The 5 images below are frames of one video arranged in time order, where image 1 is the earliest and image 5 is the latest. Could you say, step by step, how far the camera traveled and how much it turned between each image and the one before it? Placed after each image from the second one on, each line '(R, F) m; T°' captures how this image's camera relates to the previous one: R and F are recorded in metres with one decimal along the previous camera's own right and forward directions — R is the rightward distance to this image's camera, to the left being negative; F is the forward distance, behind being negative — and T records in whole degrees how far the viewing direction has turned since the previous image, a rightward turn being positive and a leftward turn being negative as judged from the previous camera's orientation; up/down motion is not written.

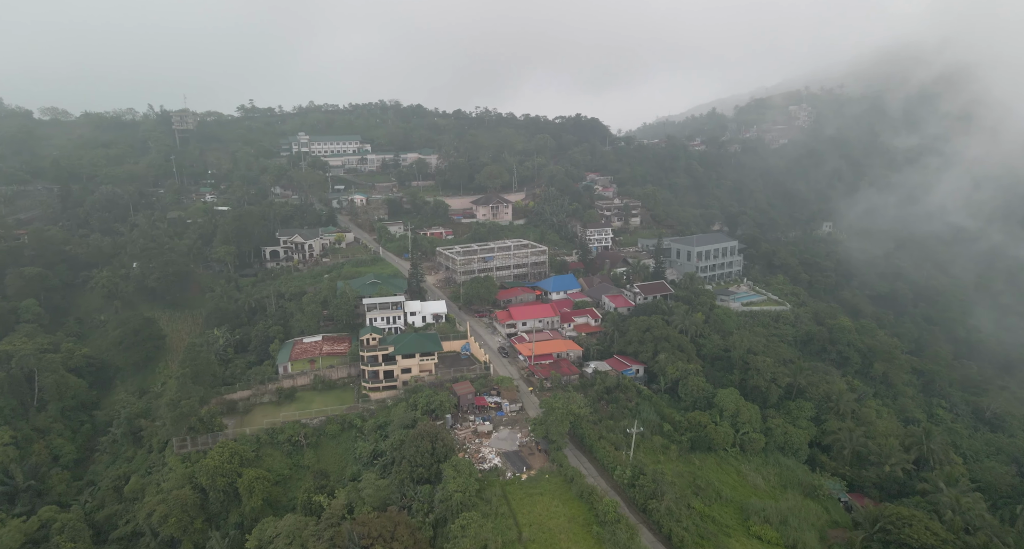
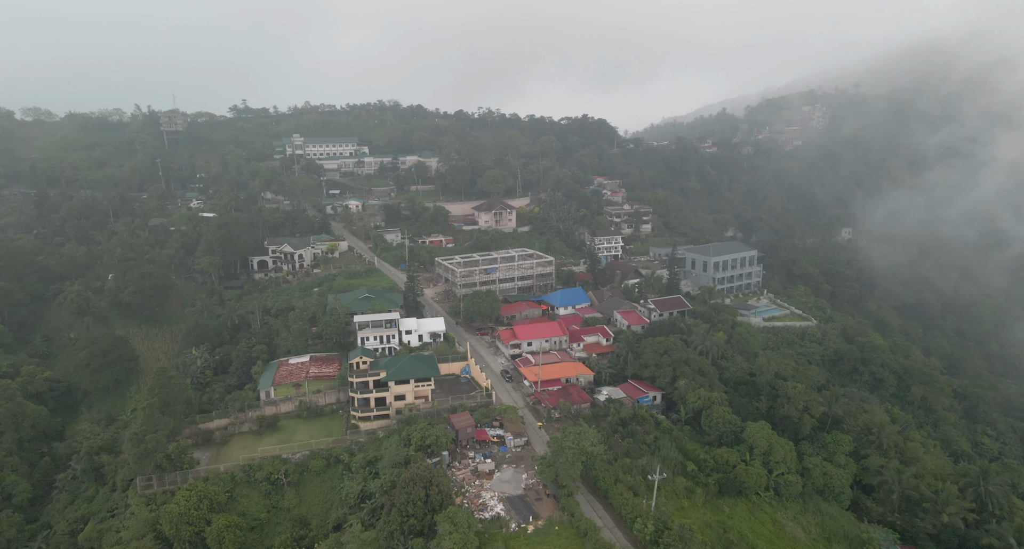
(-0.1, +2.7) m; 0°
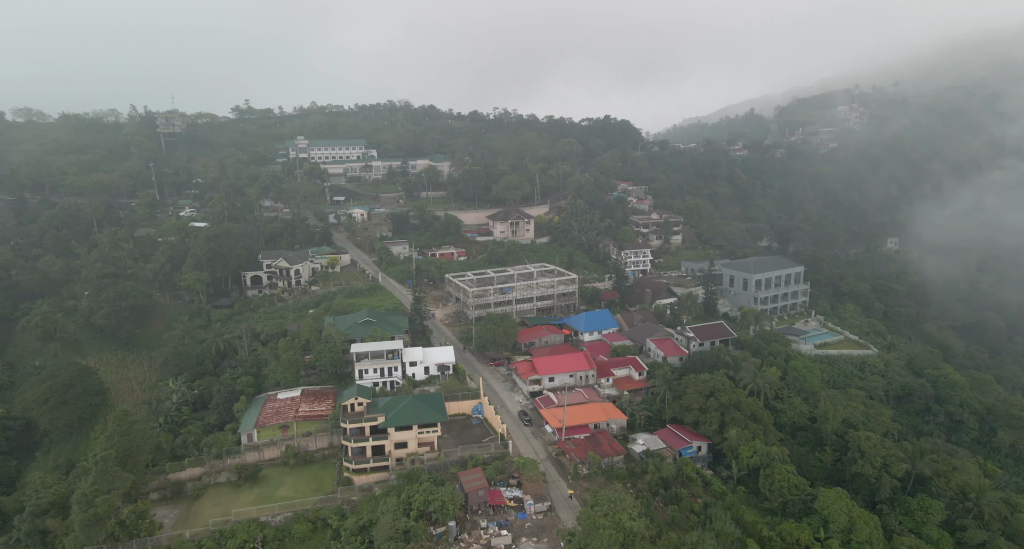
(-0.2, +3.8) m; -1°
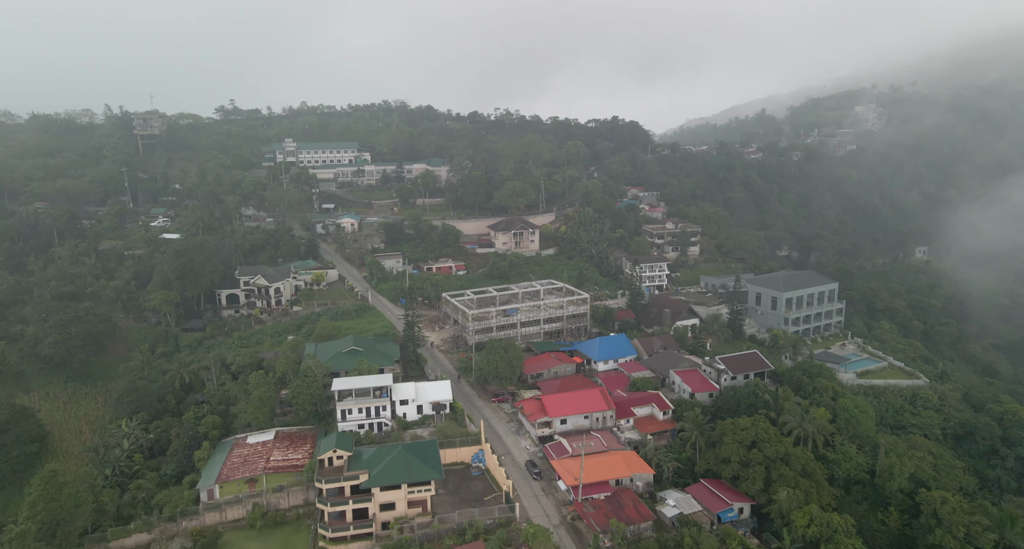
(-0.2, +3.5) m; 0°
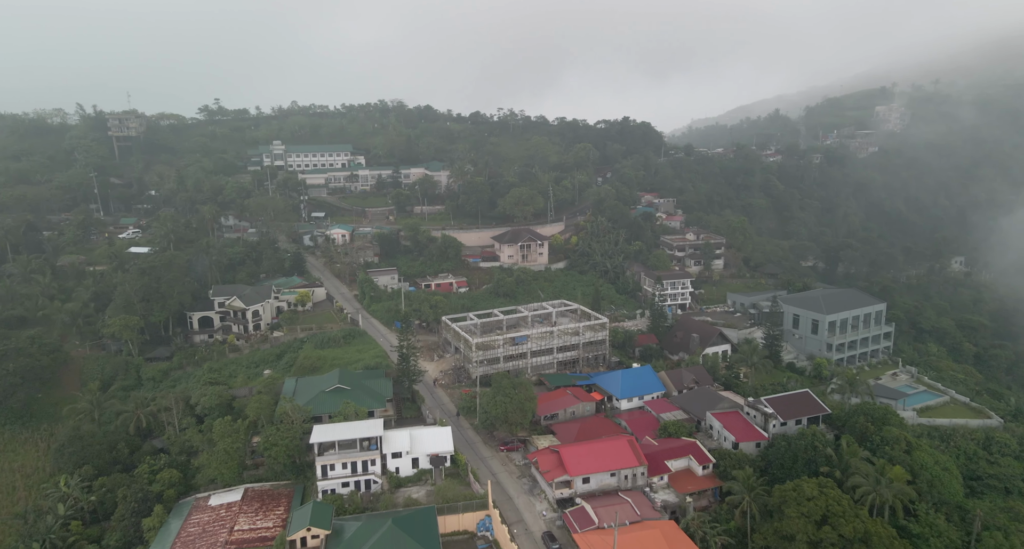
(-0.4, +3.6) m; 0°
